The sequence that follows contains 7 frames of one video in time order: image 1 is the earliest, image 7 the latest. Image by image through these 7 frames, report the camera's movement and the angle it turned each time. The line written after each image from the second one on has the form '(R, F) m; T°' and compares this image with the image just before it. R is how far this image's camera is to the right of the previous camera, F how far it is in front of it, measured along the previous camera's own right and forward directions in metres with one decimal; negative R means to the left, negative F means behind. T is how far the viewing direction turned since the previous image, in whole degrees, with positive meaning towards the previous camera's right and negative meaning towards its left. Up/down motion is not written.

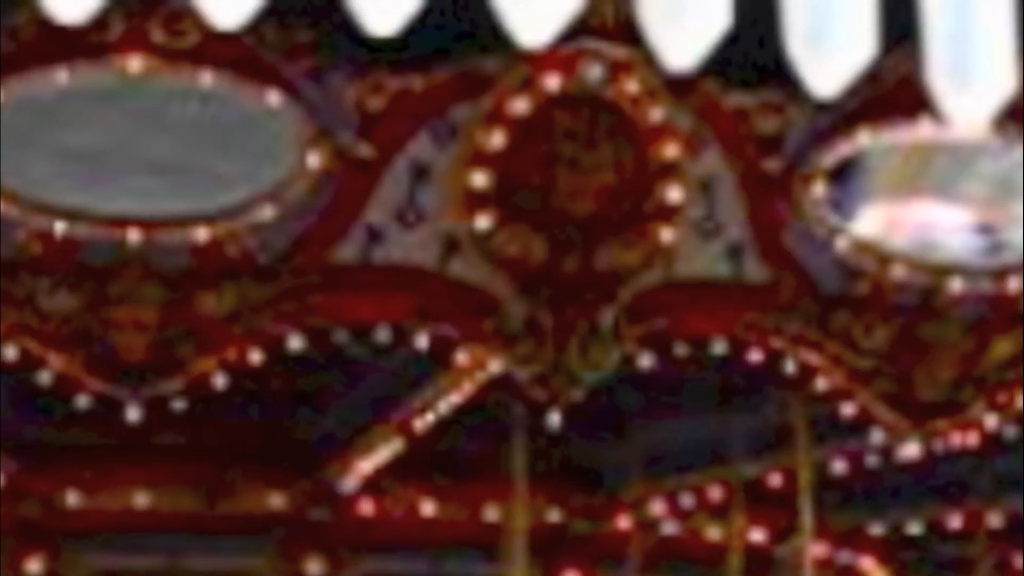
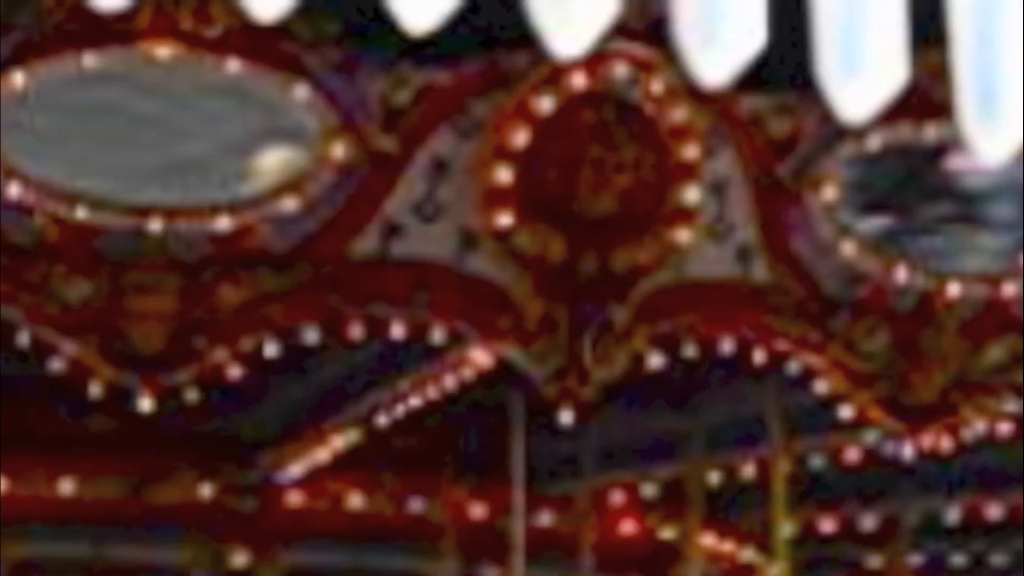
(+0.9, -0.2) m; -8°
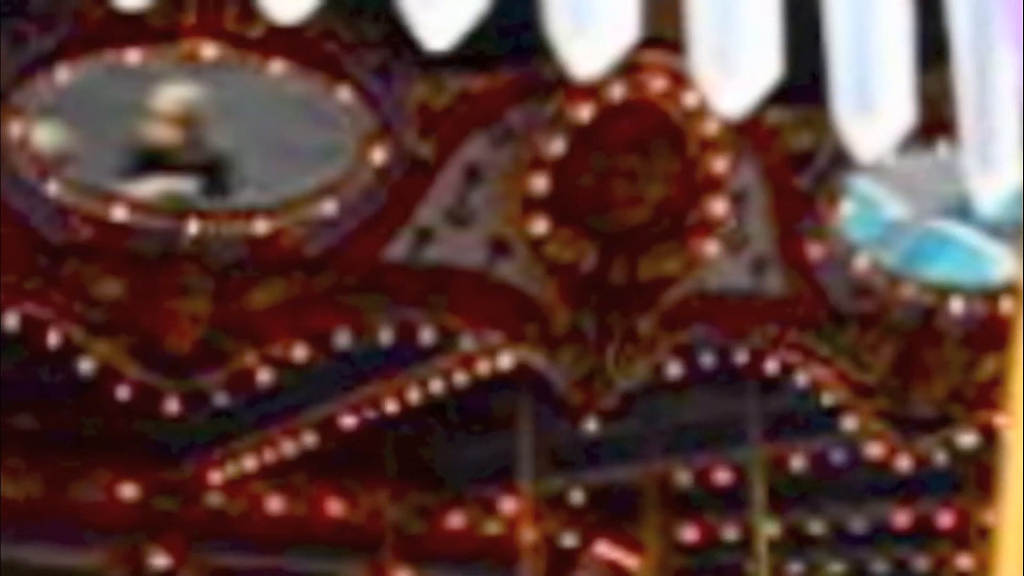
(-0.6, 0.0) m; +5°
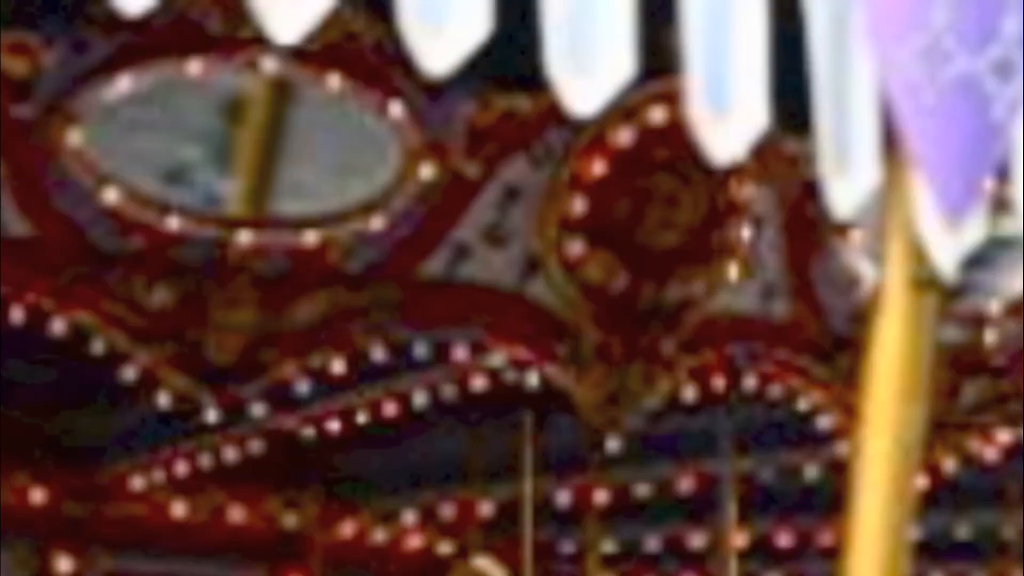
(-0.7, 0.0) m; +6°
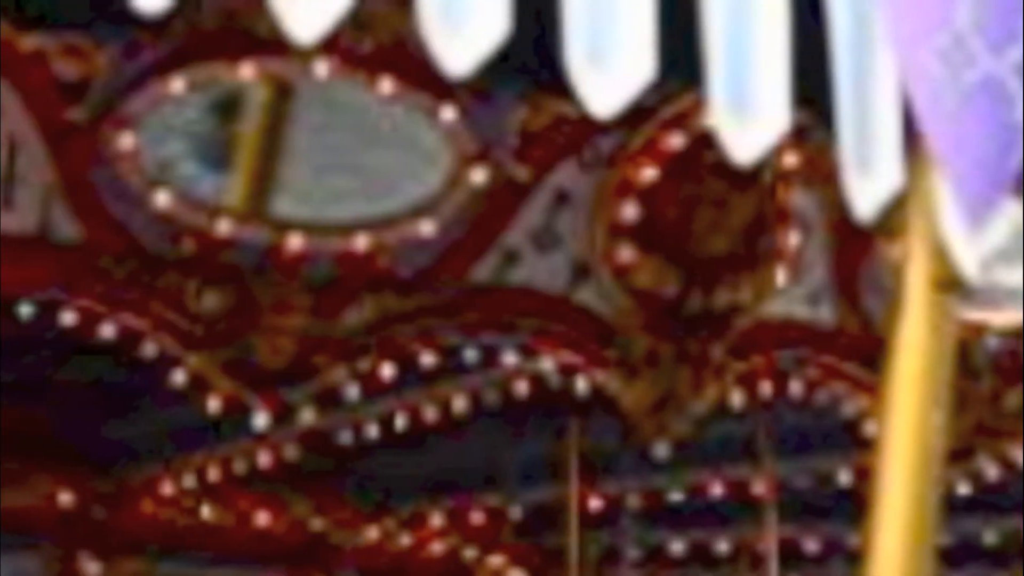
(-0.1, 0.0) m; 0°
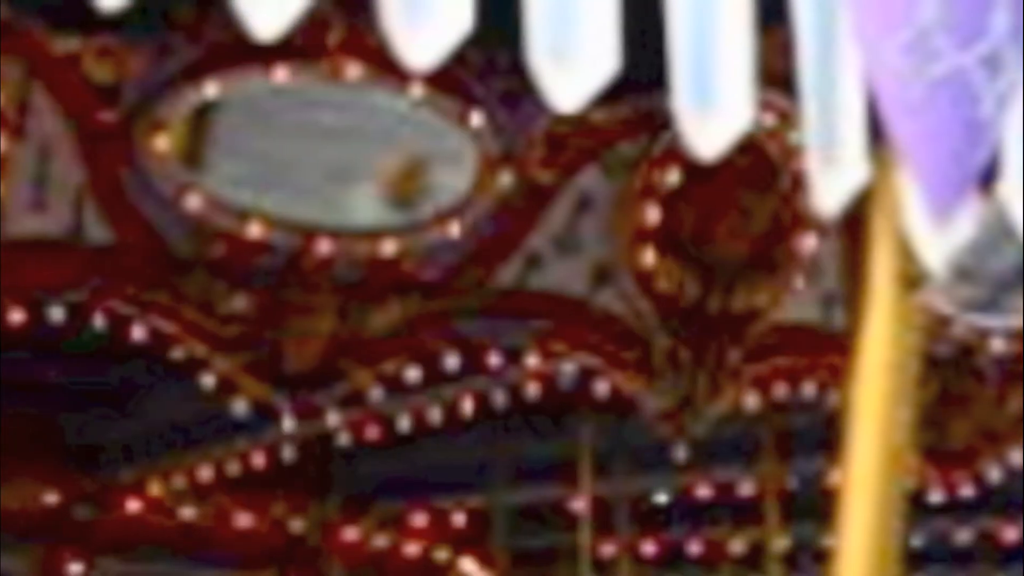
(-0.2, 0.0) m; +2°
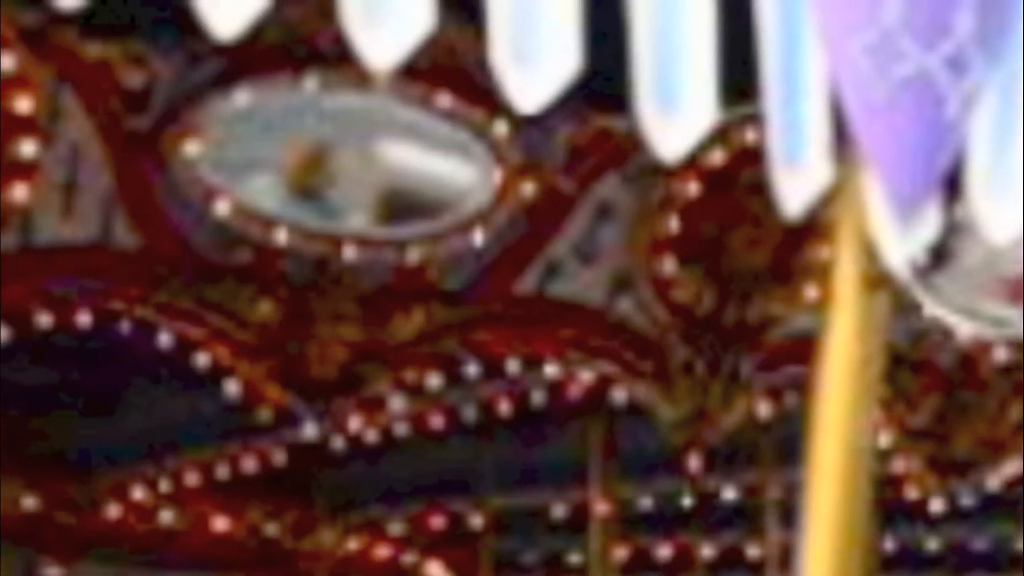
(-0.2, 0.0) m; +2°
